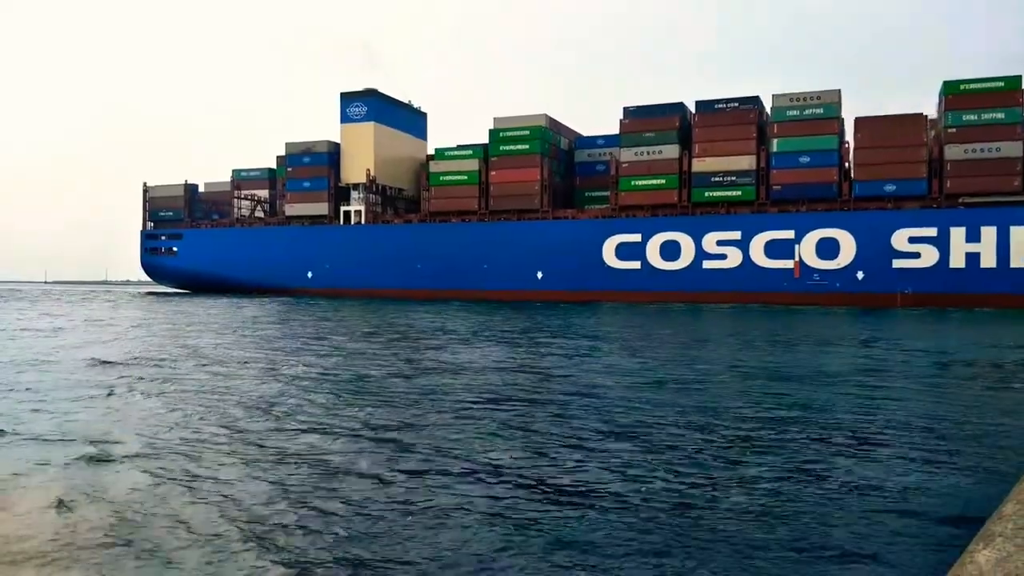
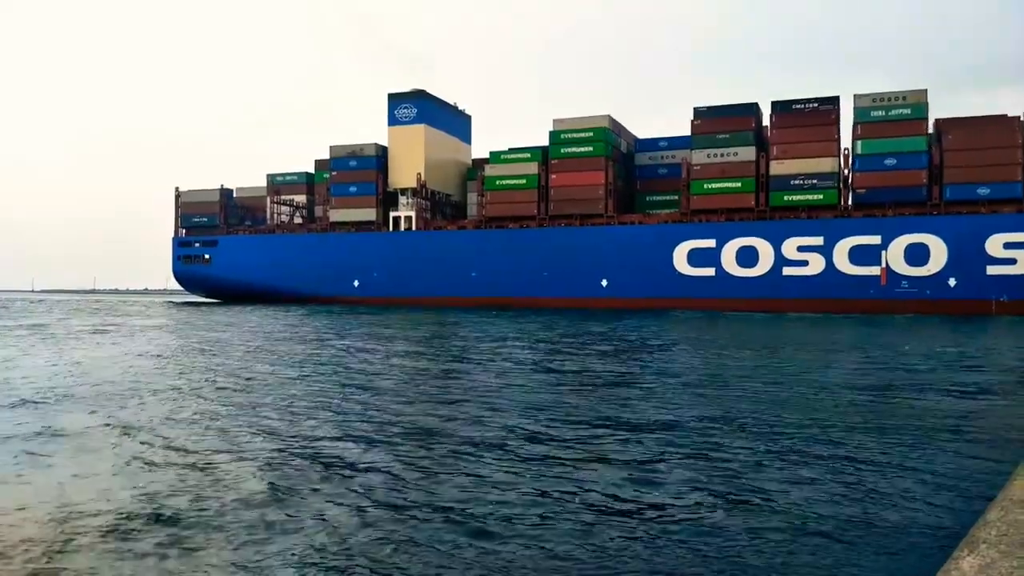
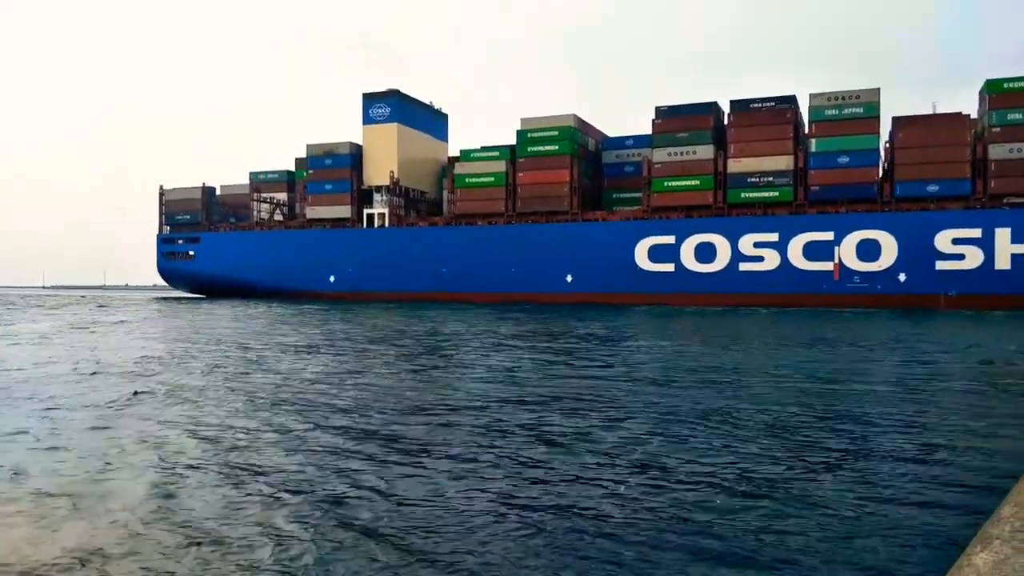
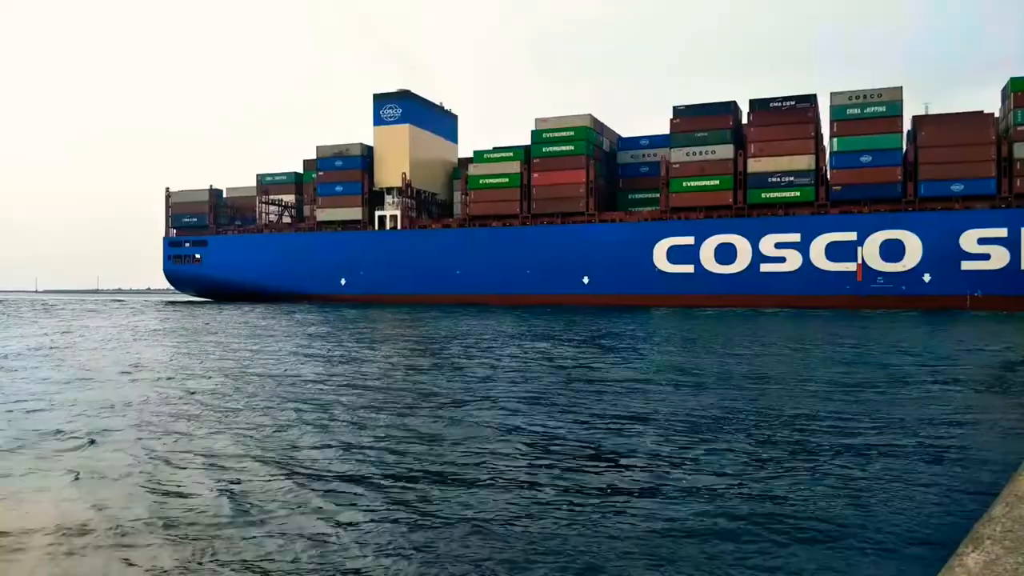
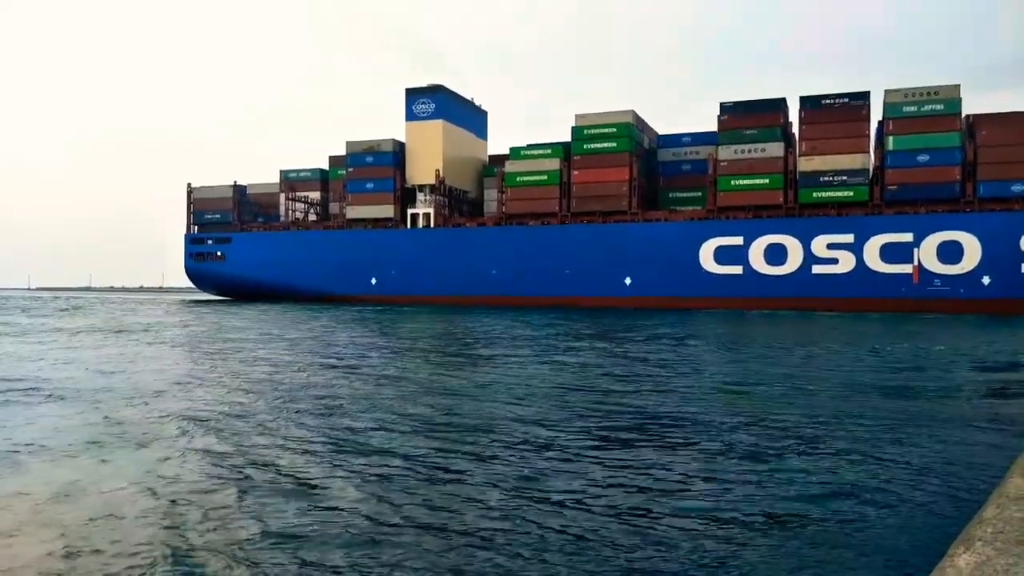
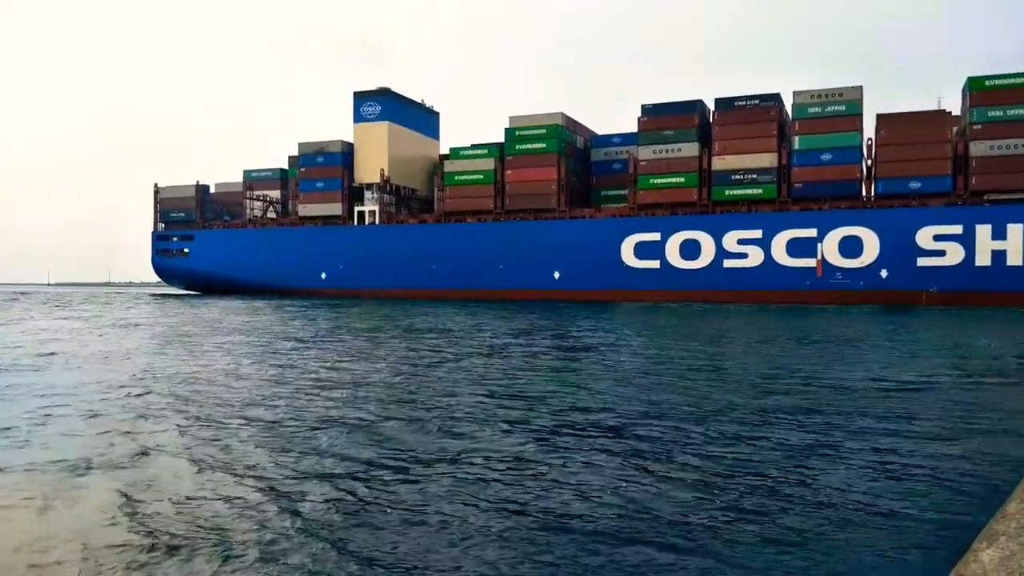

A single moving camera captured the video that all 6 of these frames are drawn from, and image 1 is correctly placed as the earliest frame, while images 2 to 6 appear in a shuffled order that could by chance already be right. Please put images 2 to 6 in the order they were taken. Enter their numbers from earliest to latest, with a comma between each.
6, 3, 4, 2, 5
